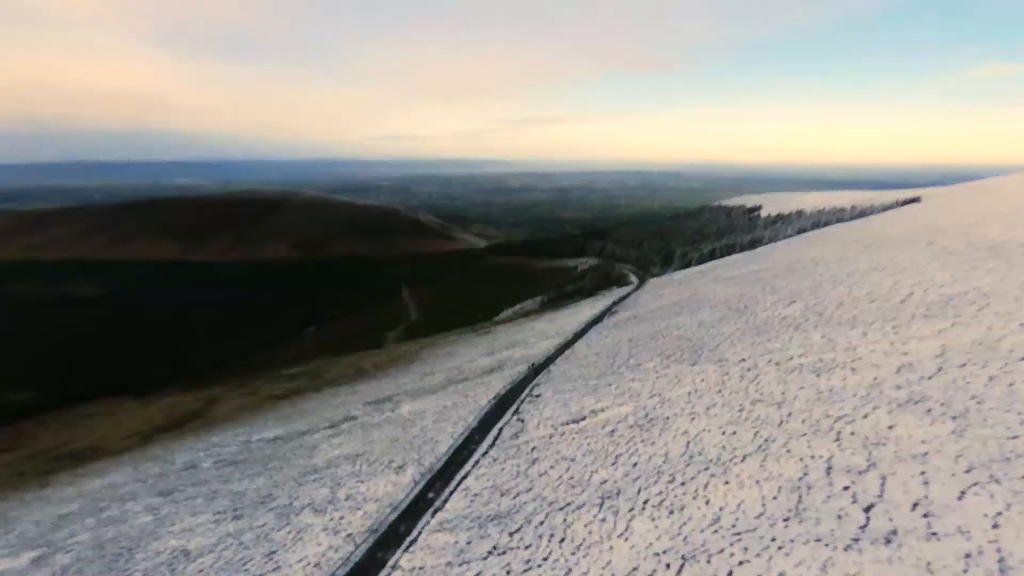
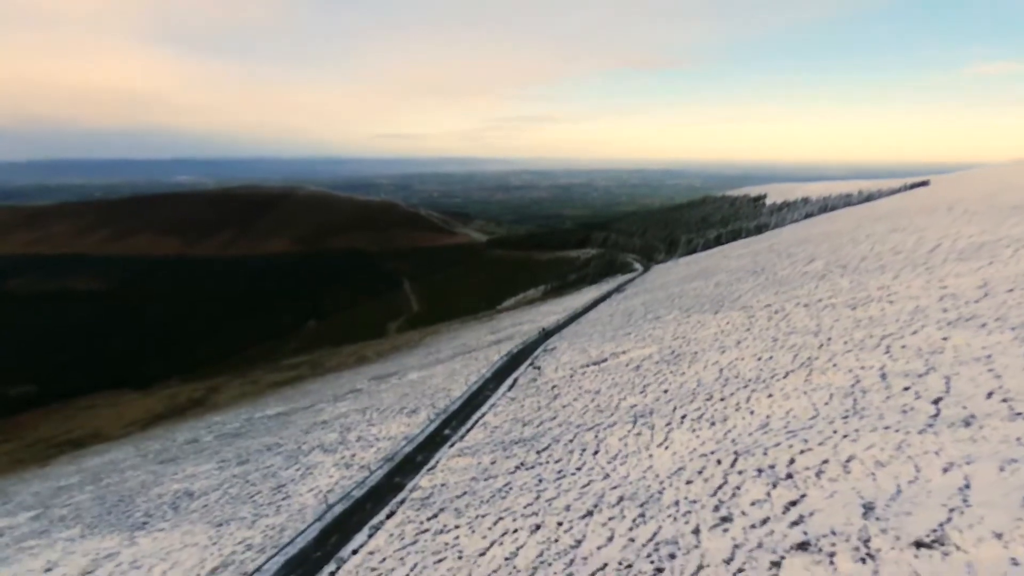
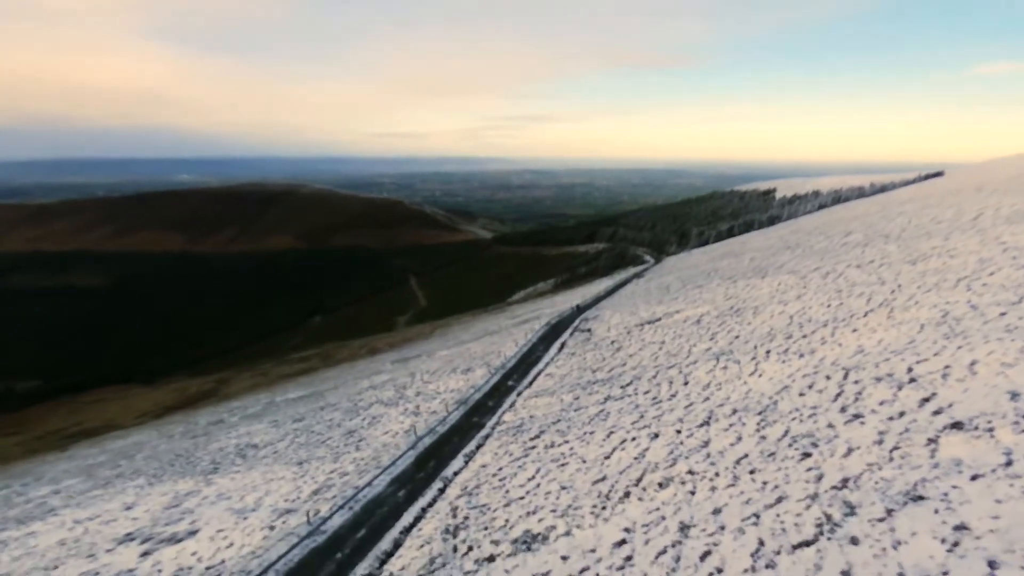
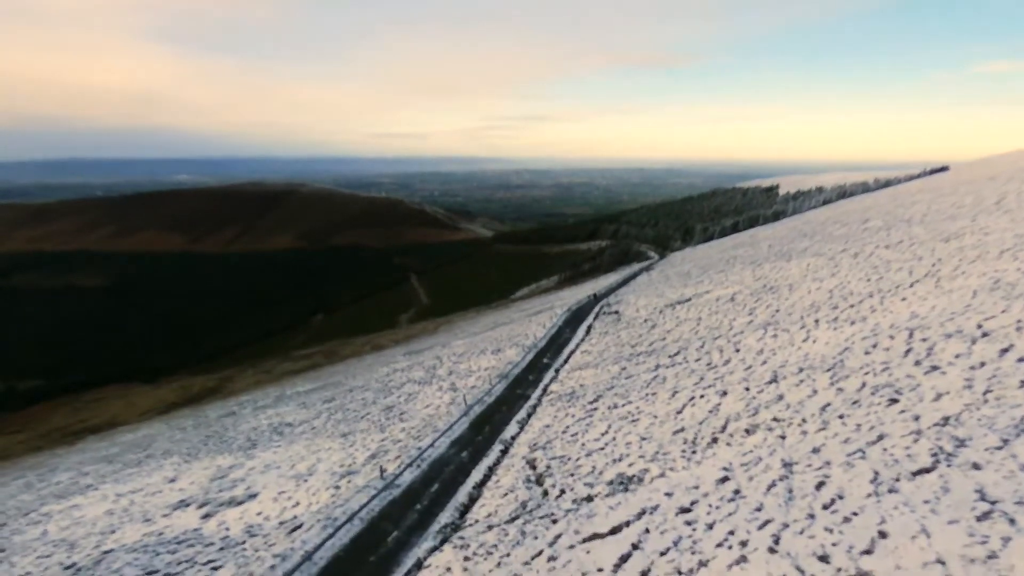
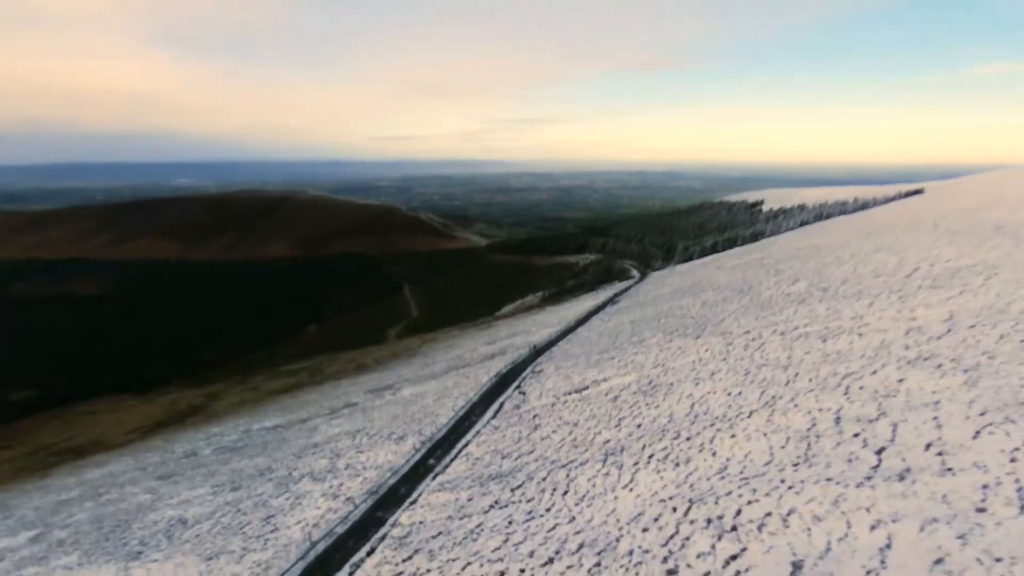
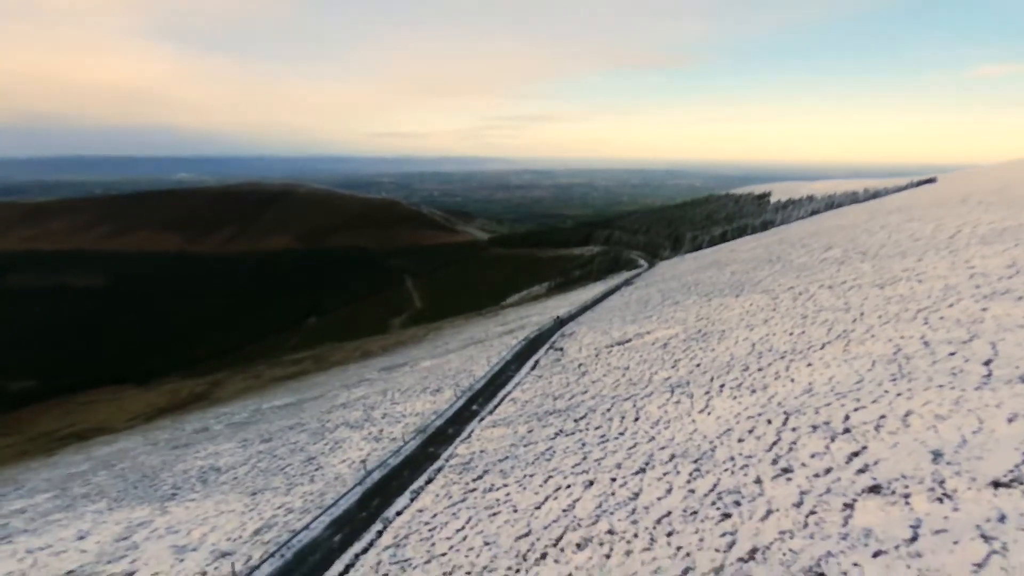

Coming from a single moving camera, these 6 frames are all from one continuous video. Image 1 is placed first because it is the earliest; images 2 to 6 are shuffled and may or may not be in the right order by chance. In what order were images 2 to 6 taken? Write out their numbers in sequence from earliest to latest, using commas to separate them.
5, 2, 6, 3, 4
